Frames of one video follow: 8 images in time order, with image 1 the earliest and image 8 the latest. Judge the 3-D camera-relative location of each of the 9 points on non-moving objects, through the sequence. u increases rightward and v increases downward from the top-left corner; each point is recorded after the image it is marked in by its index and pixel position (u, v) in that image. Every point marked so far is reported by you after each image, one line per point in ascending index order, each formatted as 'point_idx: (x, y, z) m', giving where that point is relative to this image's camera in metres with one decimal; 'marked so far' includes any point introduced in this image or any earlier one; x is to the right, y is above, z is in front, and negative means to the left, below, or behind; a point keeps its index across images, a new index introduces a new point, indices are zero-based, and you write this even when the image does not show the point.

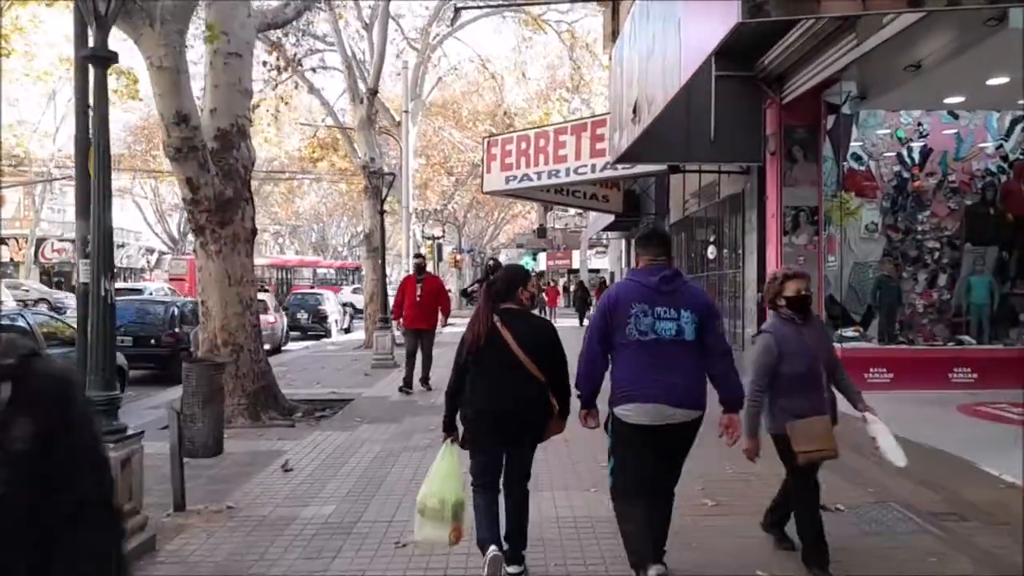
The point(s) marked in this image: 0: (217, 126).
0: (-5.0, +2.7, +11.0) m
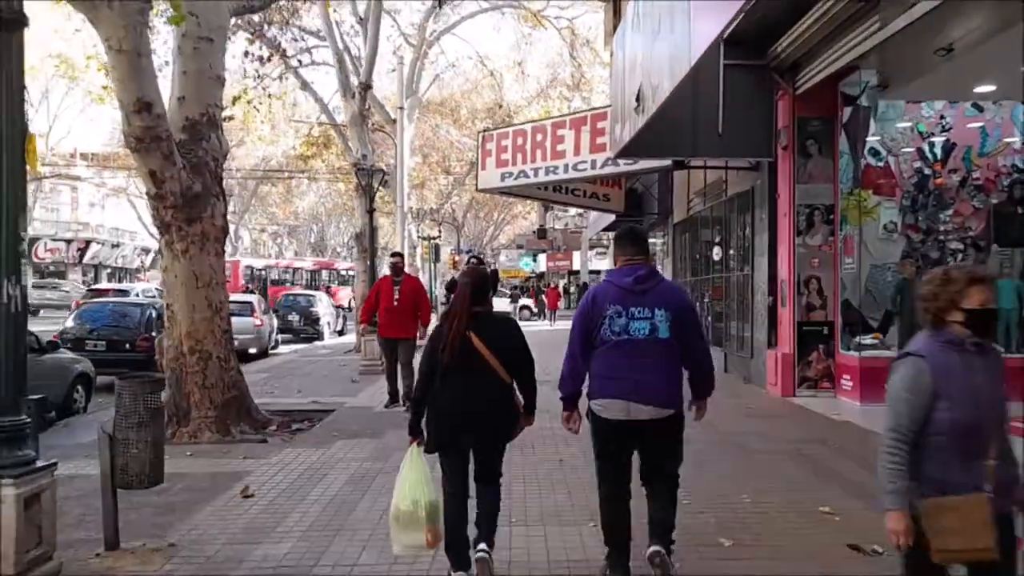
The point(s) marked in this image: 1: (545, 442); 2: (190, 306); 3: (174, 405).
0: (-5.1, +2.7, +10.2) m
1: (+0.5, -2.3, +9.6) m
2: (-4.9, -0.3, +9.8) m
3: (-5.1, -1.8, +9.8) m
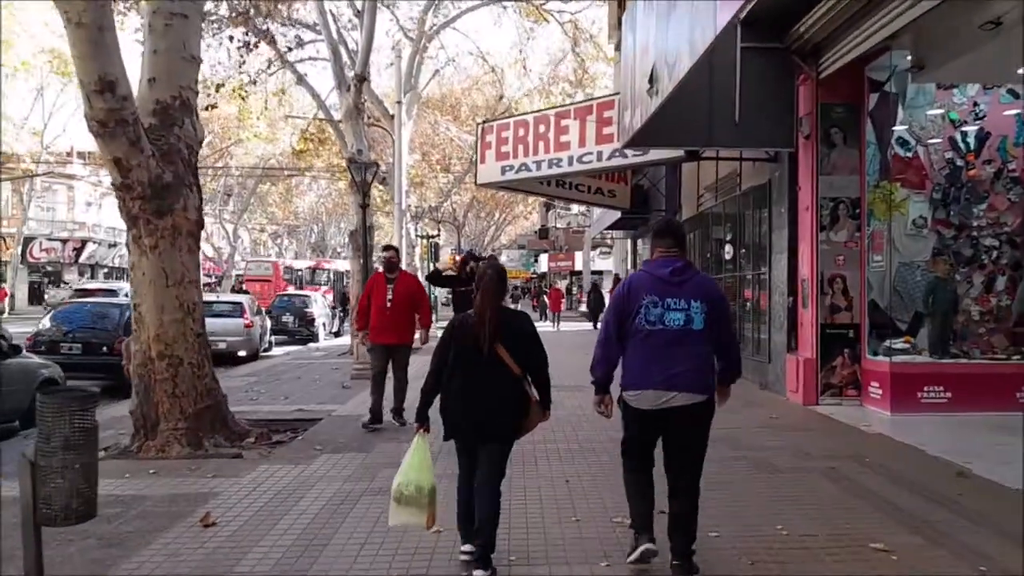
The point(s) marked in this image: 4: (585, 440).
0: (-5.1, +2.7, +9.3) m
1: (+0.5, -2.3, +8.7) m
2: (-4.9, -0.3, +8.9) m
3: (-5.1, -1.8, +8.9) m
4: (+1.1, -2.2, +9.5) m
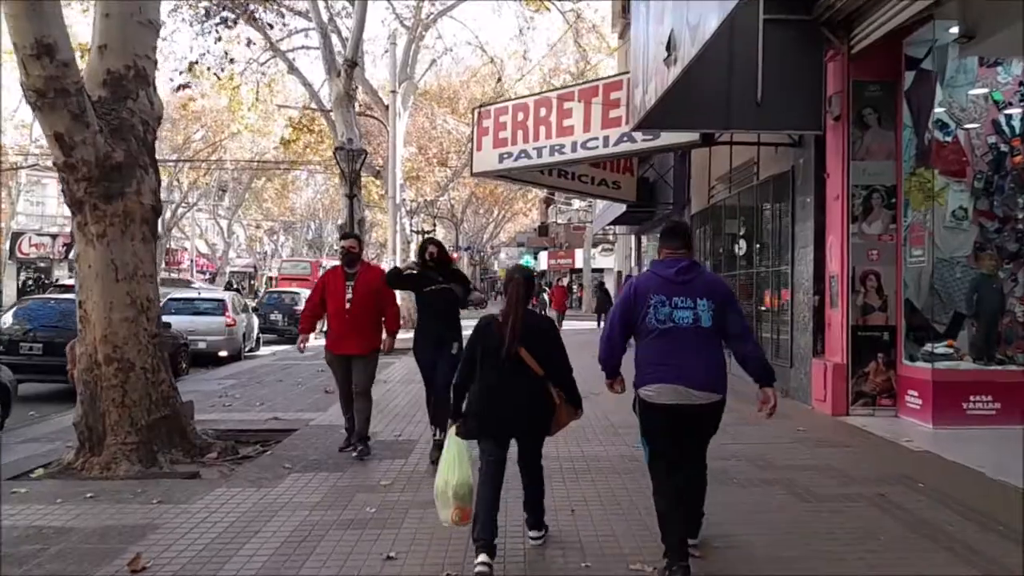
0: (-5.1, +2.8, +8.2) m
1: (+0.5, -2.2, +7.6) m
2: (-4.9, -0.2, +7.8) m
3: (-5.2, -1.7, +7.8) m
4: (+1.0, -2.2, +8.4) m
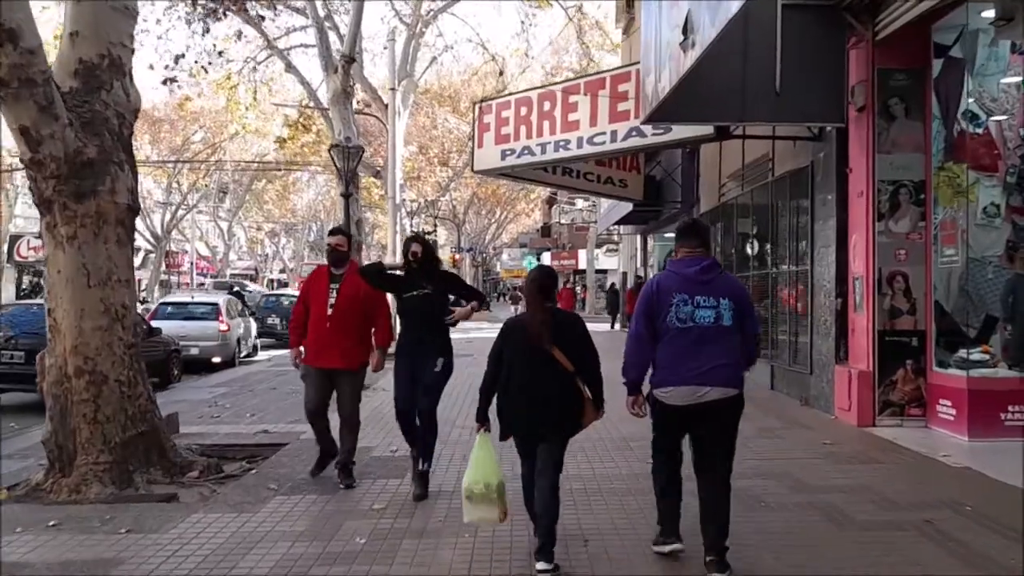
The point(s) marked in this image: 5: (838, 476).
0: (-5.1, +2.7, +7.6) m
1: (+0.5, -2.3, +7.0) m
2: (-4.9, -0.3, +7.2) m
3: (-5.1, -1.8, +7.2) m
4: (+1.1, -2.2, +7.8) m
5: (+3.6, -2.1, +7.2) m
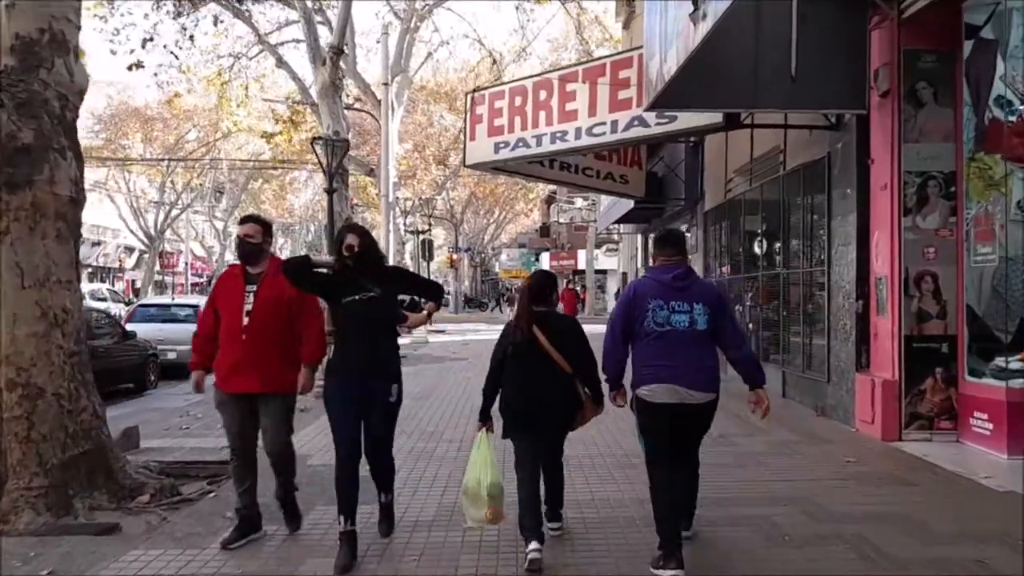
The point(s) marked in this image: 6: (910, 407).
0: (-5.2, +2.7, +6.8) m
1: (+0.4, -2.3, +6.2) m
2: (-5.0, -0.3, +6.4) m
3: (-5.2, -1.8, +6.4) m
4: (+1.0, -2.3, +7.0) m
5: (+3.5, -2.1, +6.4) m
6: (+5.3, -1.6, +8.5) m
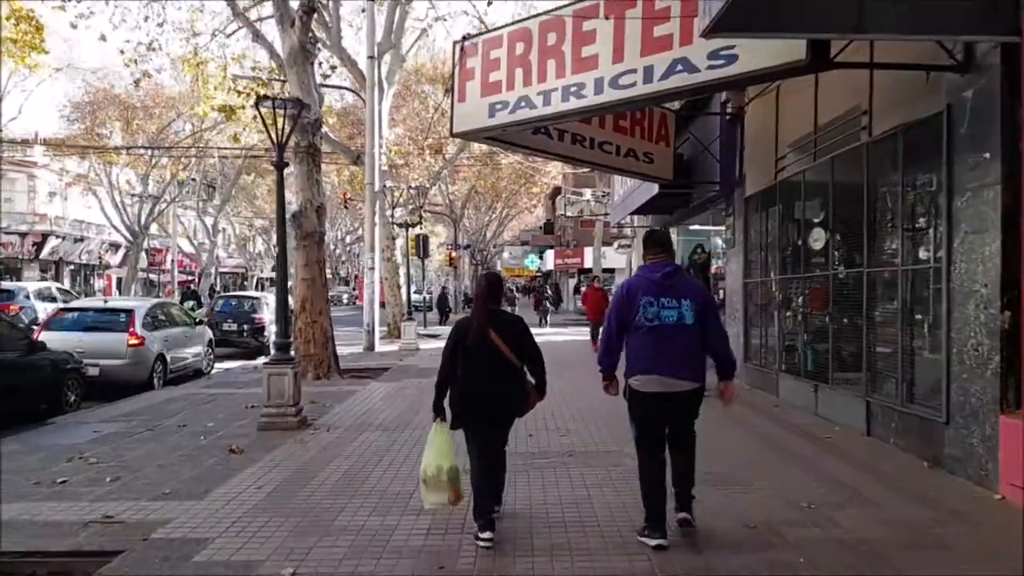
0: (-5.3, +2.7, +4.1) m
1: (+0.3, -2.3, +3.4) m
2: (-5.0, -0.3, +3.7) m
3: (-5.3, -1.8, +3.7) m
4: (+0.9, -2.3, +4.2) m
5: (+3.5, -2.2, +3.6) m
6: (+5.2, -1.6, +5.8) m
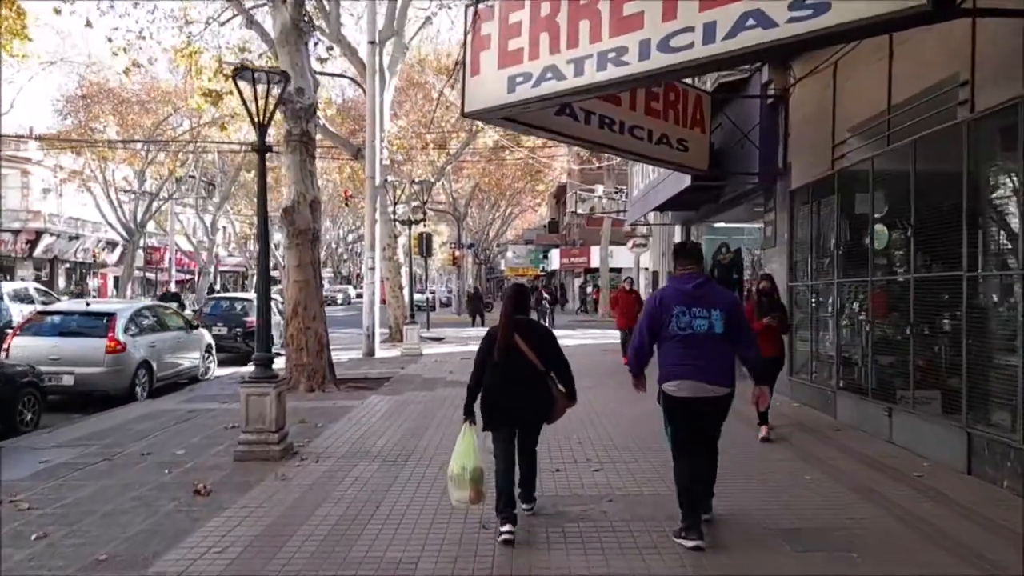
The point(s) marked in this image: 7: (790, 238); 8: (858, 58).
0: (-5.0, +2.6, +2.5) m
1: (+0.6, -2.4, +1.9) m
2: (-4.8, -0.4, +2.2) m
3: (-5.0, -1.9, +2.2) m
4: (+1.2, -2.4, +2.7) m
5: (+3.7, -2.2, +2.1) m
6: (+5.5, -1.7, +4.2) m
7: (+5.3, +1.0, +12.3) m
8: (+5.3, +3.5, +9.9) m
